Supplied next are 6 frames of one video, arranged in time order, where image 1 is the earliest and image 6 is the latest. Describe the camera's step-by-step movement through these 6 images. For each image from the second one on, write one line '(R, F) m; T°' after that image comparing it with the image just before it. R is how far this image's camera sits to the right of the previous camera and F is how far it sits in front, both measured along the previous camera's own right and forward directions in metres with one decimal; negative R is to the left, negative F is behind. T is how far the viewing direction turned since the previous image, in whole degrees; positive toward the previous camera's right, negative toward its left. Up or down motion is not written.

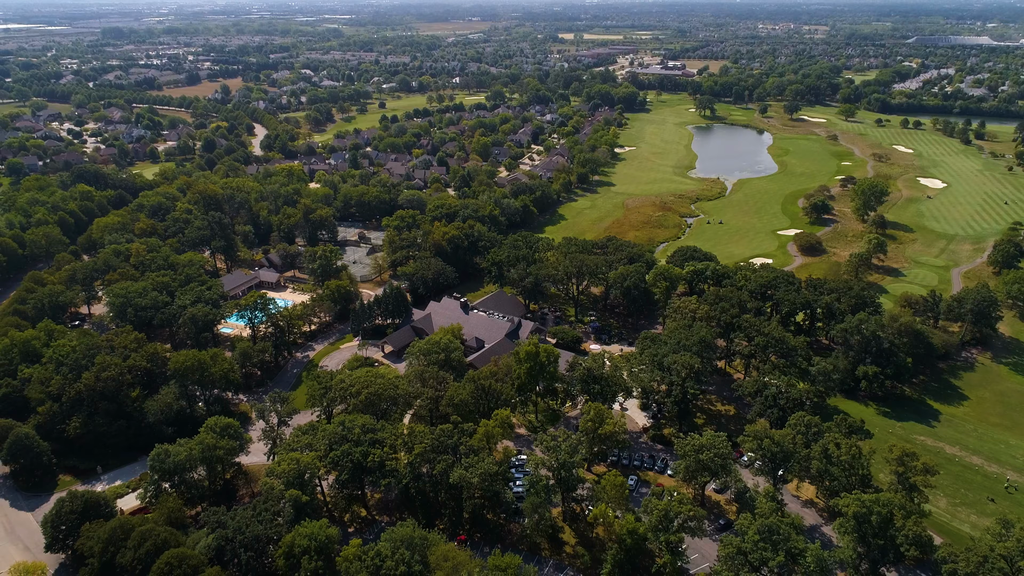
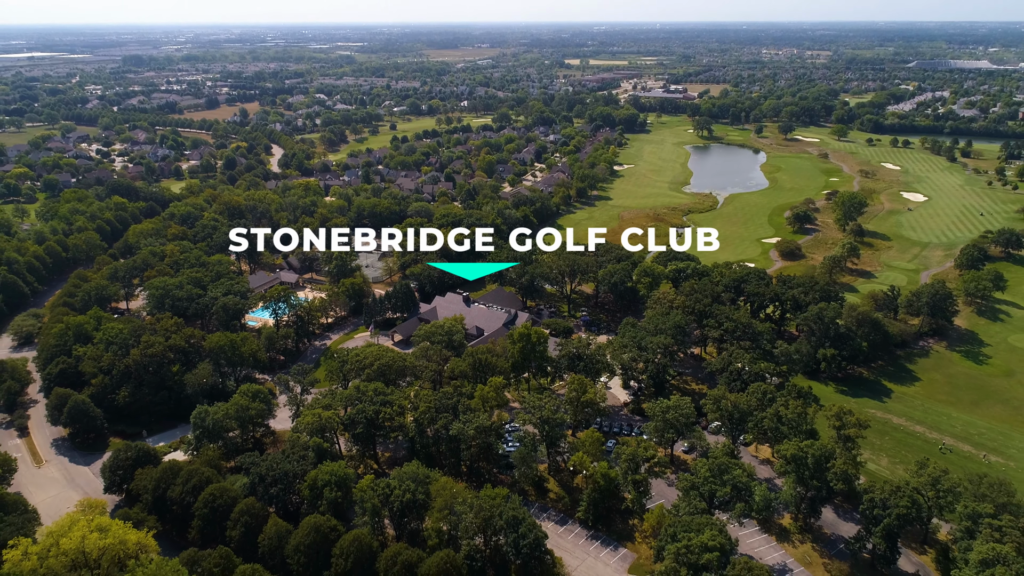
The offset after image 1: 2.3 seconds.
(+0.8, -4.7) m; -1°
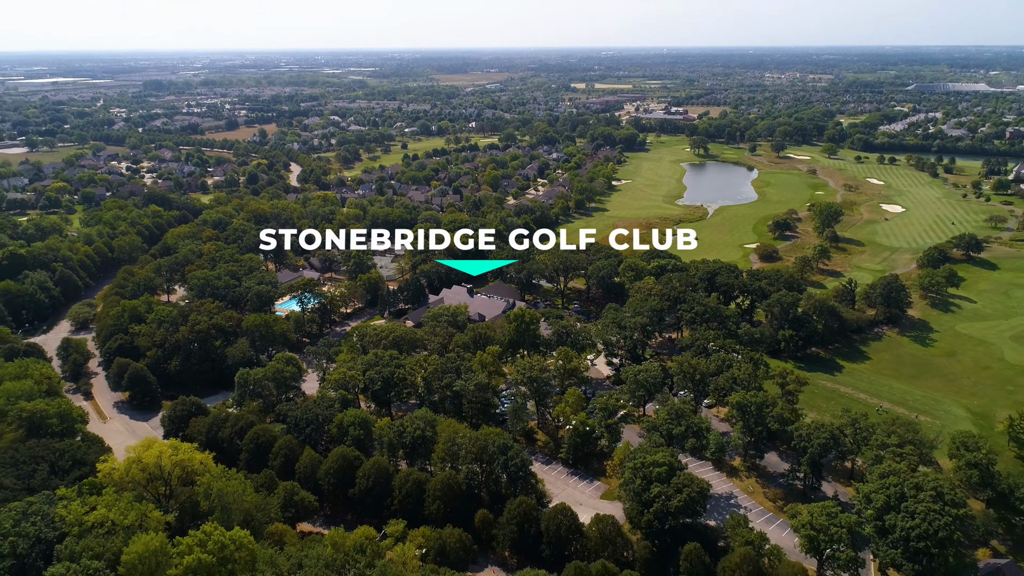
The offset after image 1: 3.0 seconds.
(+0.8, -6.1) m; -1°
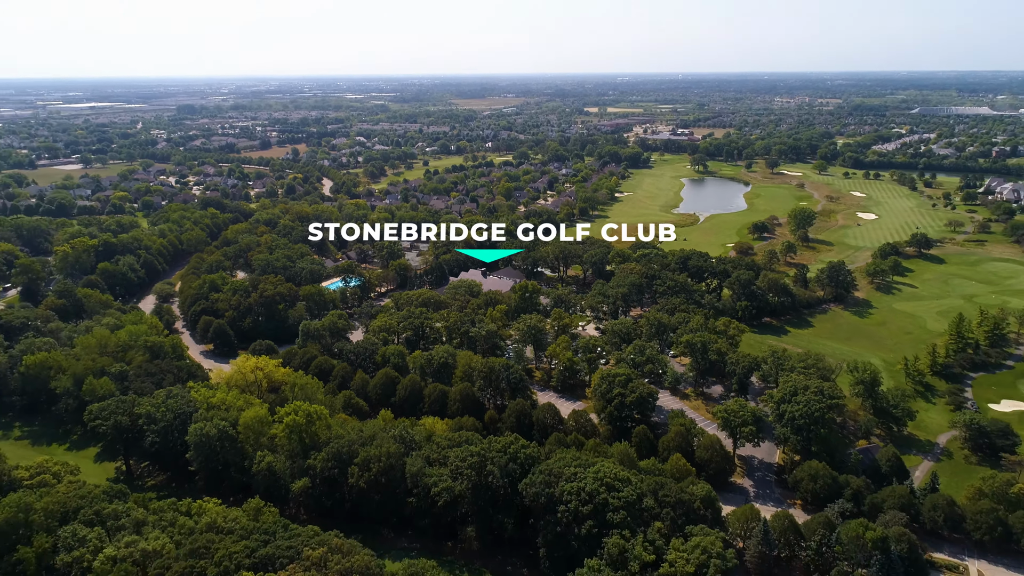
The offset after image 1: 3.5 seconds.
(+0.9, -10.9) m; -1°
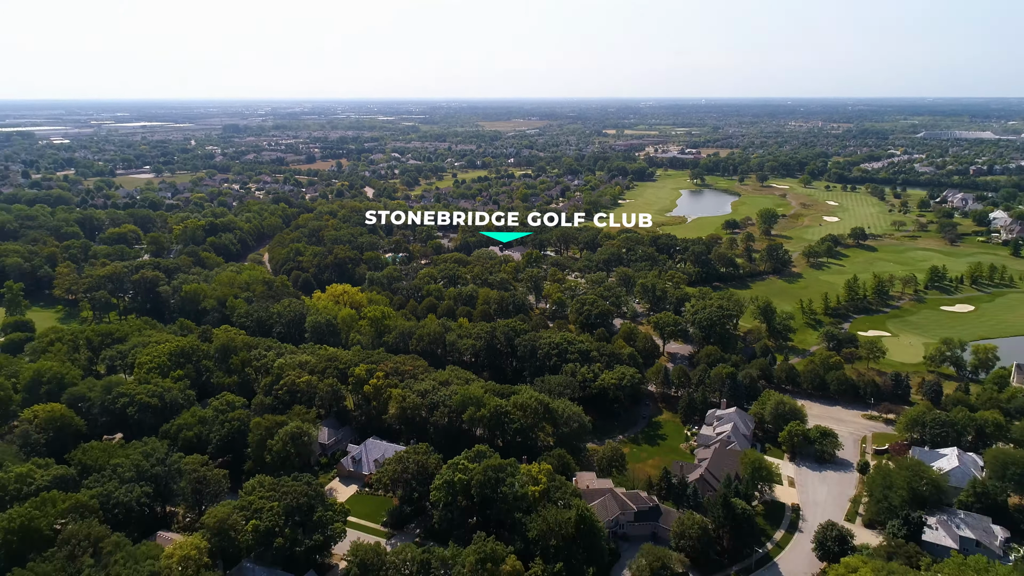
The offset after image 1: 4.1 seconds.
(+1.7, -19.2) m; -2°
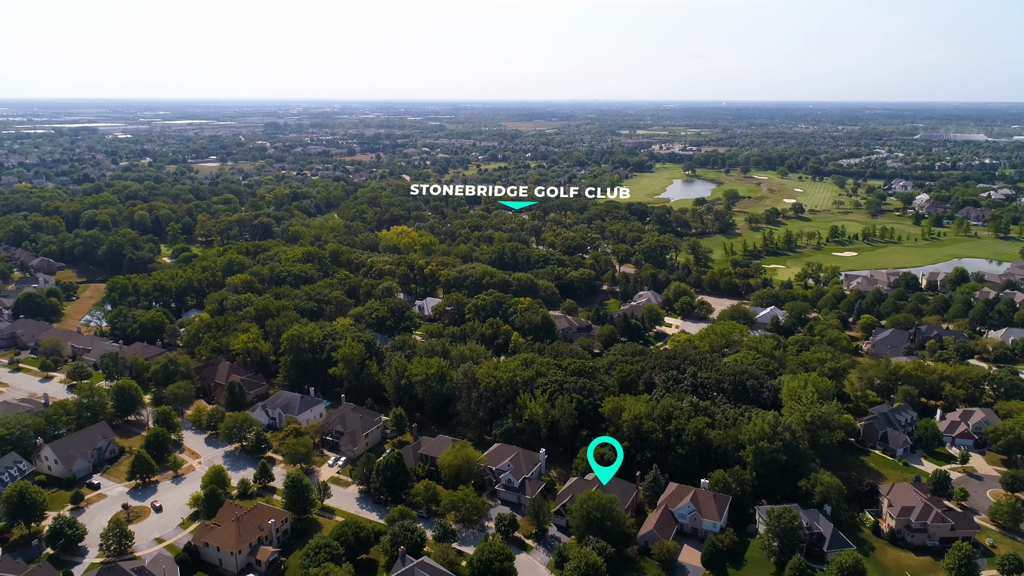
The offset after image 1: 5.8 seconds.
(+2.0, -27.2) m; -2°
